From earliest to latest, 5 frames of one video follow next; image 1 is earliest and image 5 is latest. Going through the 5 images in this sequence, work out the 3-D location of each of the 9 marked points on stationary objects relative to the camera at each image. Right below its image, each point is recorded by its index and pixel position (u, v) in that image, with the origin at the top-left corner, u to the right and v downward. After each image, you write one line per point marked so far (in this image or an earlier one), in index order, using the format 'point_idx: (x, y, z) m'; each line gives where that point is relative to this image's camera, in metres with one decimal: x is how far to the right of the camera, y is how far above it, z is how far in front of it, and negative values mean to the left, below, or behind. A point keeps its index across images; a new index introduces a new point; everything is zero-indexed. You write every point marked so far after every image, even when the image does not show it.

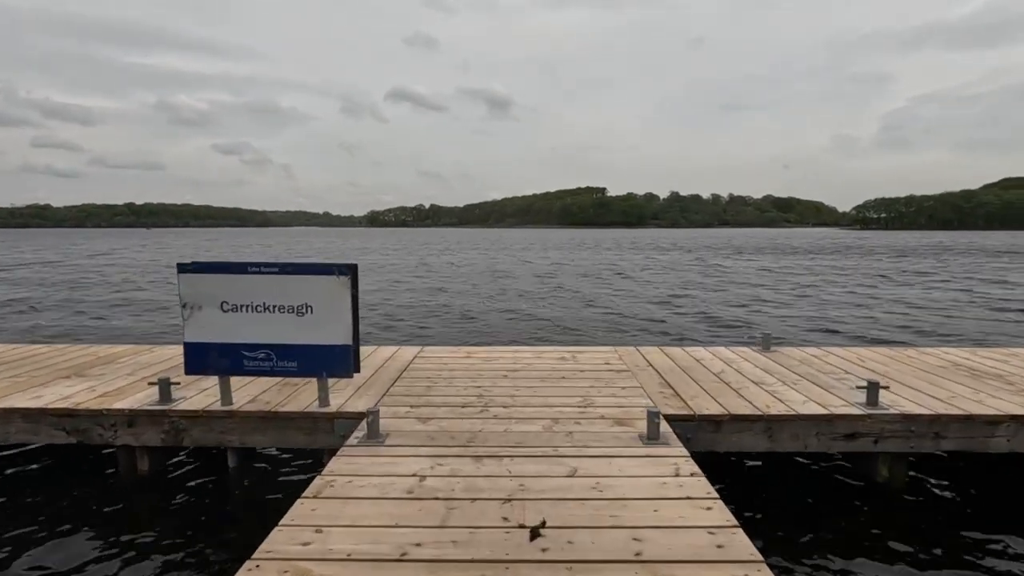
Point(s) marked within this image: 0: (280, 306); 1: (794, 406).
0: (-2.5, -0.2, +5.7) m
1: (+3.1, -1.3, +5.9) m
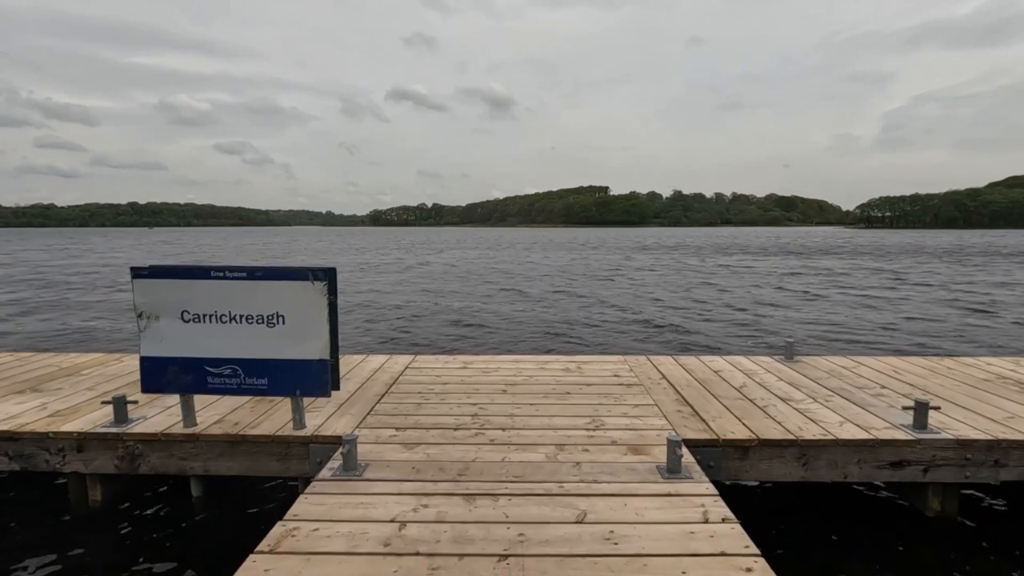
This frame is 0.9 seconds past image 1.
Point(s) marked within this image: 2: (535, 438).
0: (-2.5, -0.3, +5.1) m
1: (+3.1, -1.4, +5.2) m
2: (+0.2, -1.4, +4.9) m
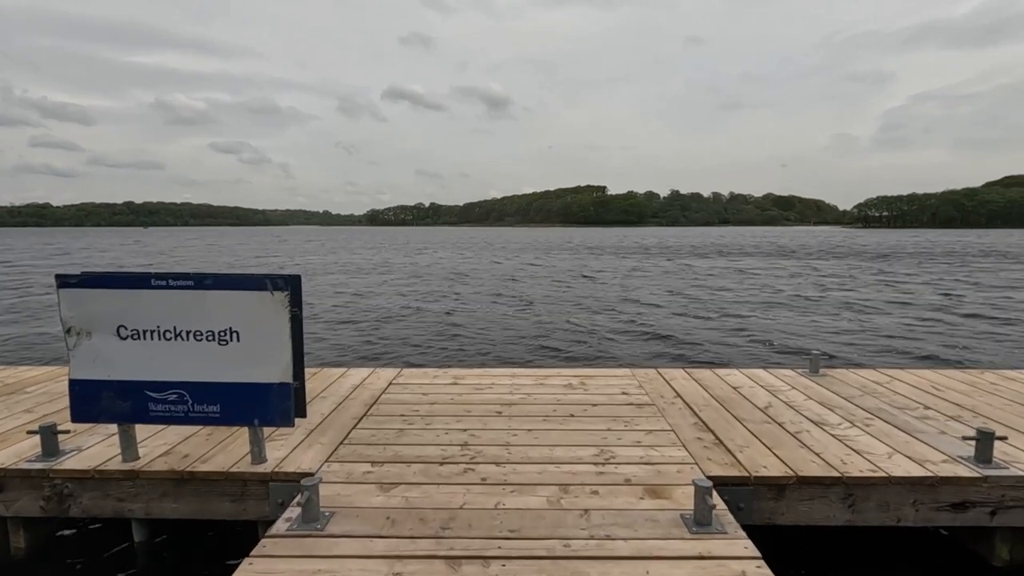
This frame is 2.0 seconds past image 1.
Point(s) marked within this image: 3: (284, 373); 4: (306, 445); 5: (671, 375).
0: (-2.6, -0.4, +4.3) m
1: (+3.1, -1.5, +4.4) m
2: (+0.2, -1.5, +4.2) m
3: (-1.8, -0.7, +4.3) m
4: (-1.8, -1.4, +4.8) m
5: (+2.0, -1.1, +6.8) m
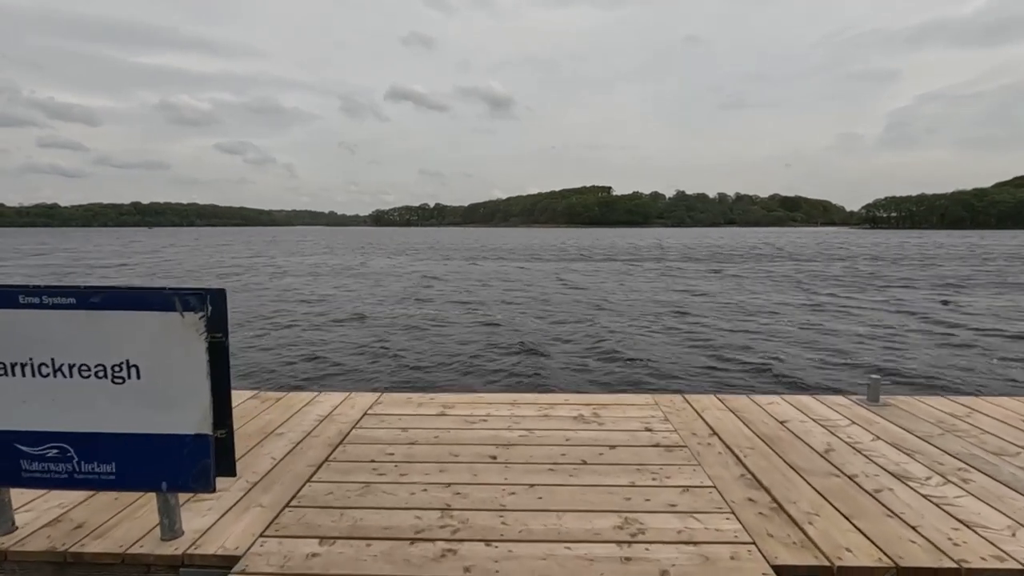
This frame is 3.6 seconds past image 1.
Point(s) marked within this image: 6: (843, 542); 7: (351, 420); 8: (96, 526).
0: (-2.6, -0.5, +3.2) m
1: (+3.0, -1.6, +3.3) m
2: (+0.1, -1.6, +3.1) m
3: (-1.9, -0.8, +3.2) m
4: (-1.9, -1.5, +3.7) m
5: (+2.0, -1.2, +5.7) m
6: (+2.1, -1.6, +3.3) m
7: (-1.6, -1.3, +5.4) m
8: (-2.7, -1.5, +3.5) m
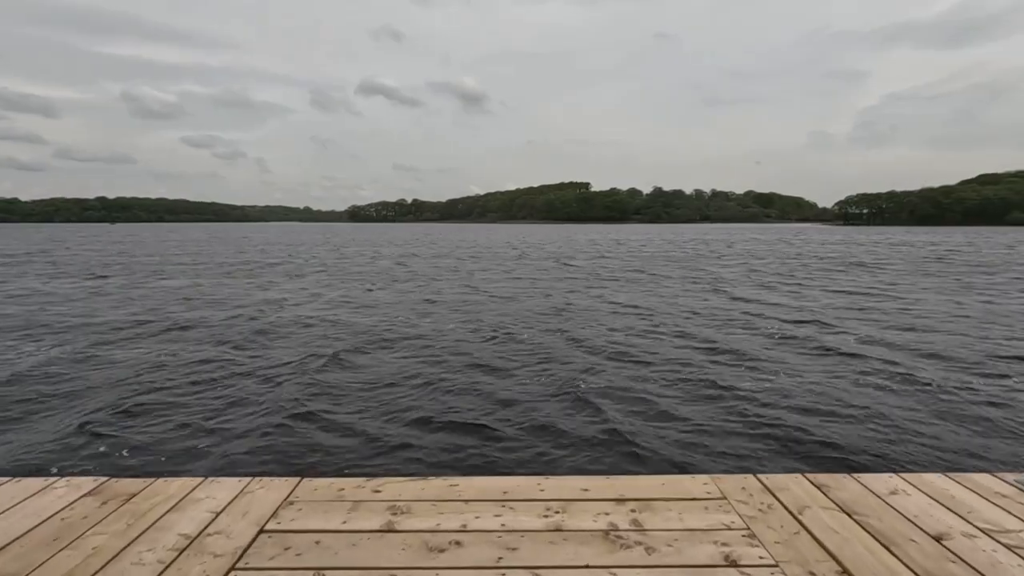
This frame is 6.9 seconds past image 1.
0: (-2.5, -0.7, +1.0) m
1: (+3.1, -1.8, +1.3) m
2: (+0.2, -1.9, +1.0) m
3: (-1.8, -1.0, +1.0) m
4: (-1.9, -1.8, +1.5) m
5: (+2.0, -1.4, +3.6) m
6: (+2.1, -1.8, +1.3) m
7: (-1.7, -1.6, +3.2) m
8: (-2.7, -1.8, +1.2) m
